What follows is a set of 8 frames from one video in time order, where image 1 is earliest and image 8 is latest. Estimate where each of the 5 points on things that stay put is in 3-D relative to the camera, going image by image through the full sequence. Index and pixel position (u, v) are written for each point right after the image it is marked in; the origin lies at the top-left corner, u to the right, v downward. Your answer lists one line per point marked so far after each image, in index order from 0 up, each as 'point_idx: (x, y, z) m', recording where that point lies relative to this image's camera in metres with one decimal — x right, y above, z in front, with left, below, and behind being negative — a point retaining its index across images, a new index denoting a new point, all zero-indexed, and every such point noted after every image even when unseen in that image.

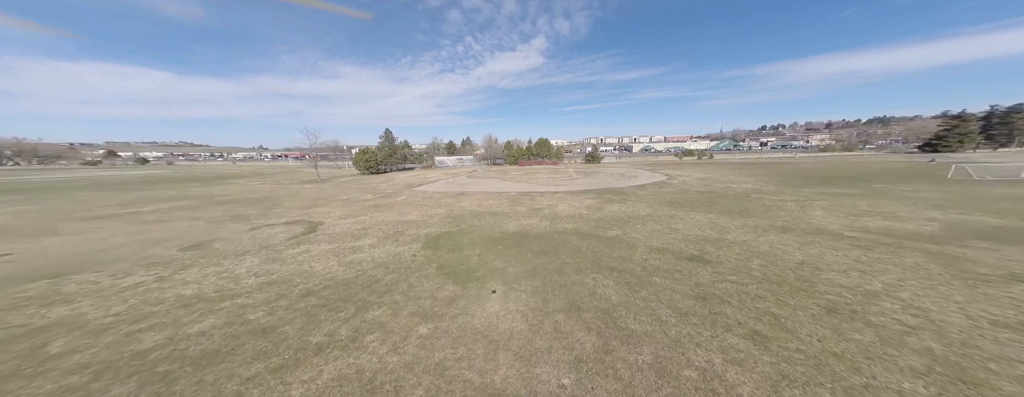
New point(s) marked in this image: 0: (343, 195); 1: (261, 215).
0: (-11.9, +0.3, +17.4) m
1: (-11.2, -0.7, +11.0) m
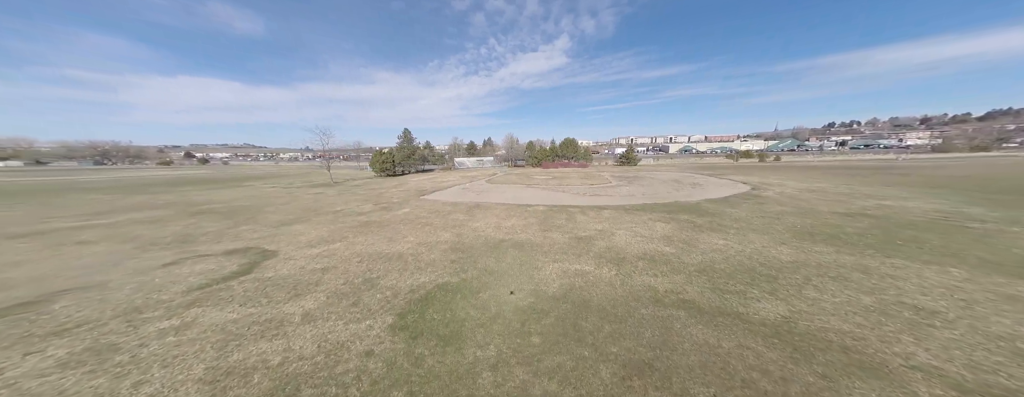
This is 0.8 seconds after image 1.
0: (-10.3, -0.3, +14.8) m
1: (-10.1, -1.2, +8.4) m
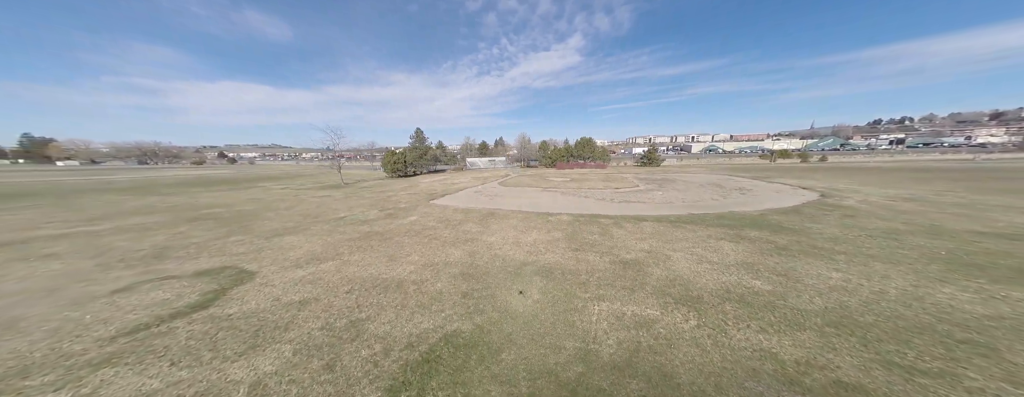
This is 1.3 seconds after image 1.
0: (-9.3, -0.5, +13.8) m
1: (-9.4, -1.5, +7.4) m
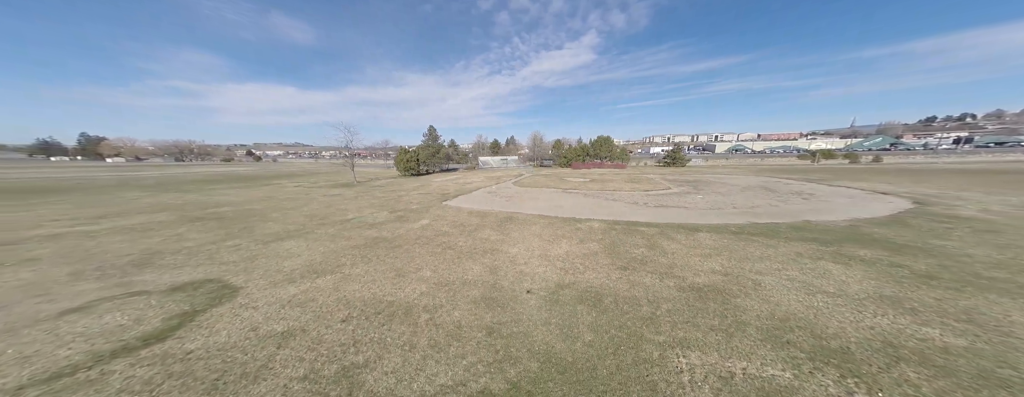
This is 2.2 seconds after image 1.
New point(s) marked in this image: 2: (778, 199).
0: (-8.2, -0.5, +12.9) m
1: (-8.6, -1.4, +6.6) m
2: (+12.8, 0.0, +11.8) m
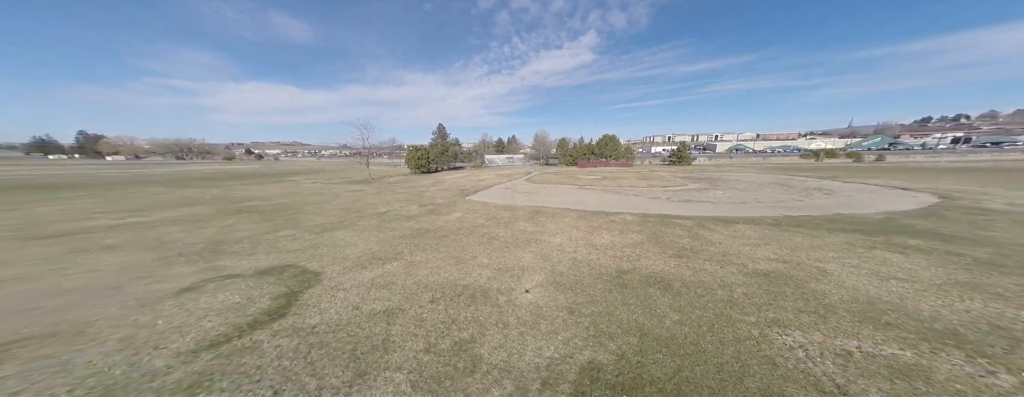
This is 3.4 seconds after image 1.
0: (-6.7, -0.2, +13.1) m
1: (-7.2, -1.2, +6.8) m
2: (+14.2, +0.2, +12.1) m
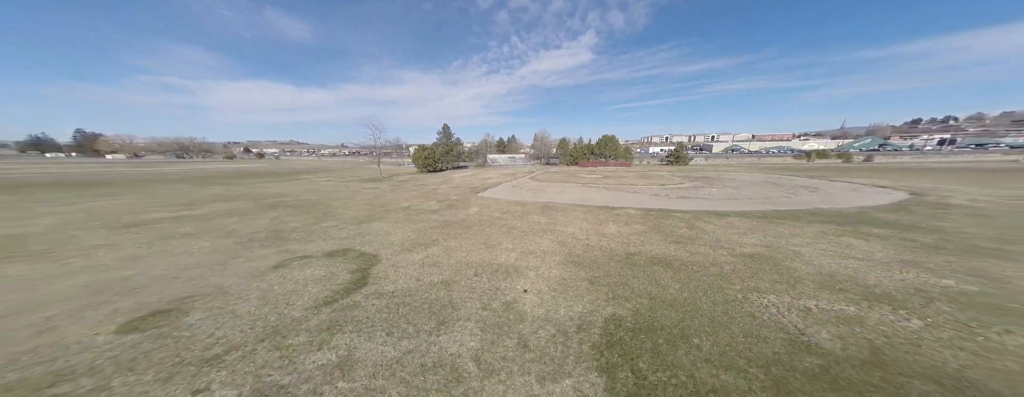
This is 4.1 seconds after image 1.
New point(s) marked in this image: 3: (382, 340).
0: (-6.1, 0.0, +14.0) m
1: (-6.5, -1.0, +7.7) m
2: (+14.8, +0.4, +13.2) m
3: (-1.8, -2.0, +3.5) m
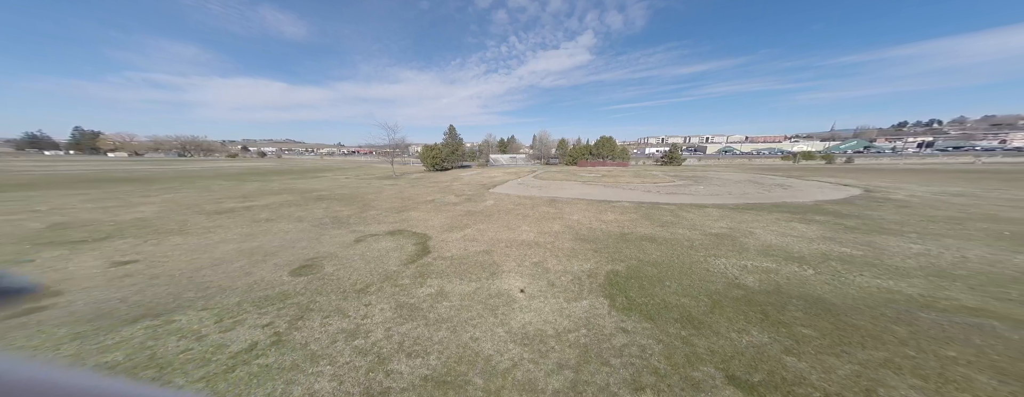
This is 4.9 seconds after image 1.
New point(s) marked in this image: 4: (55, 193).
0: (-5.5, +0.3, +15.7) m
1: (-5.9, -0.7, +9.4) m
2: (+15.4, +0.6, +15.1) m
3: (-1.1, -1.7, +5.2) m
4: (-26.5, +0.3, +14.4) m
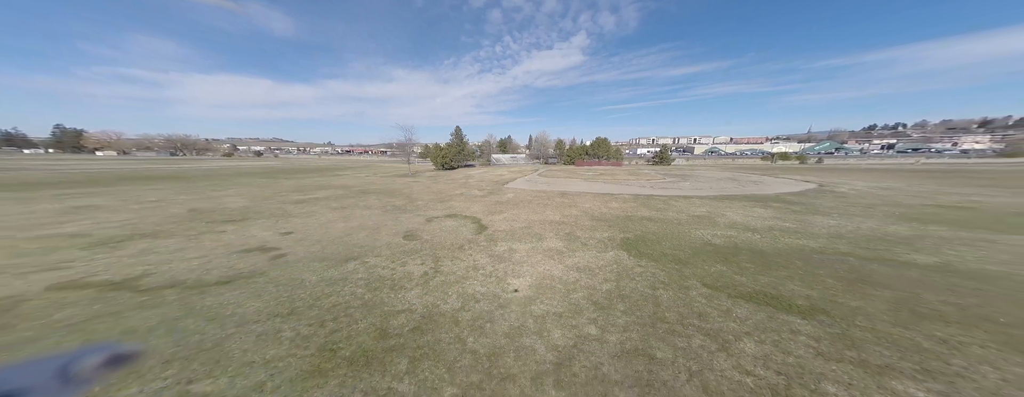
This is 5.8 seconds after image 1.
0: (-4.5, +0.7, +17.9) m
1: (-4.6, -0.3, +11.5) m
2: (+16.5, +1.0, +17.9) m
3: (+0.2, -1.4, +7.5) m
4: (-25.4, +0.7, +15.9) m
